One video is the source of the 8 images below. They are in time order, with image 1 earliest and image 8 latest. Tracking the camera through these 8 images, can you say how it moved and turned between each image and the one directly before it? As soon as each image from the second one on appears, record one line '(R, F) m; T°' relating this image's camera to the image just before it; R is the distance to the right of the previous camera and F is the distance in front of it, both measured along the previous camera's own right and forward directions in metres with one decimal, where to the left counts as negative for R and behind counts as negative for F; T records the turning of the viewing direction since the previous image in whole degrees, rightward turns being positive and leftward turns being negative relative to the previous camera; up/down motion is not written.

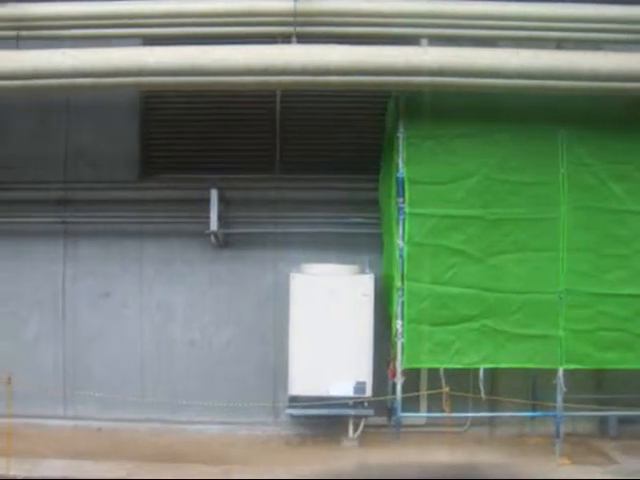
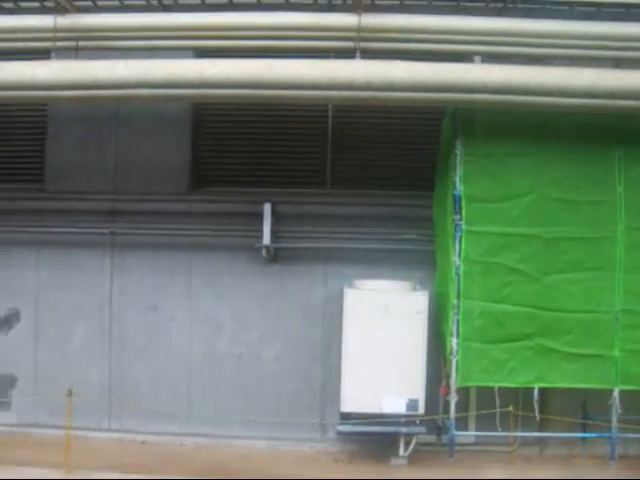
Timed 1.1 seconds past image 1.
(-0.4, 0.0) m; 0°
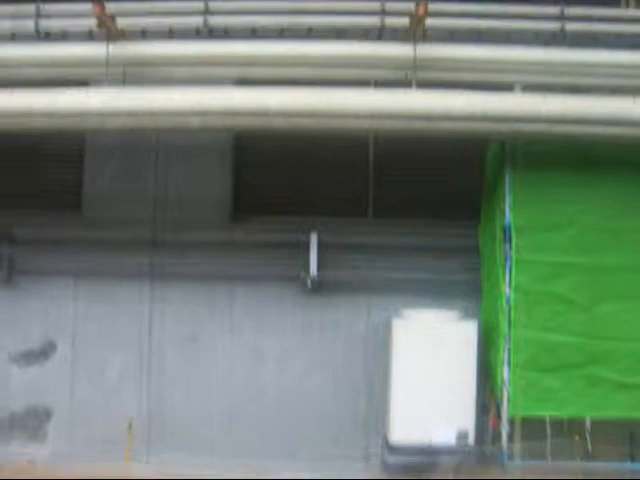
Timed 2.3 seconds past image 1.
(-0.6, 0.0) m; +2°
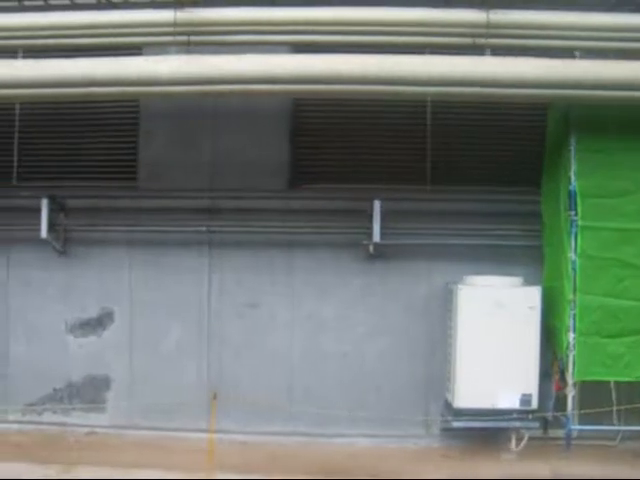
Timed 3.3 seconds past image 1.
(-0.6, 0.0) m; +1°
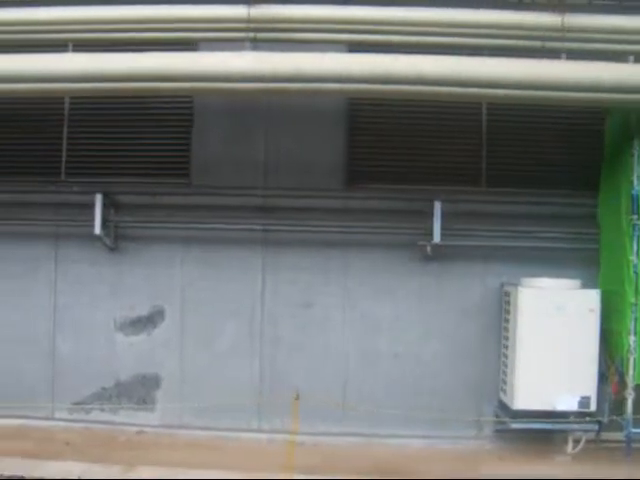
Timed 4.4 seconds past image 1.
(-0.7, 0.0) m; +2°
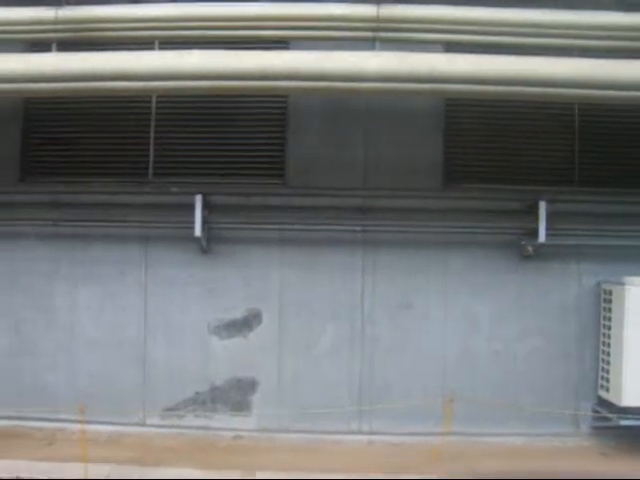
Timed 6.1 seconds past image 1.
(-1.3, +0.1) m; +4°
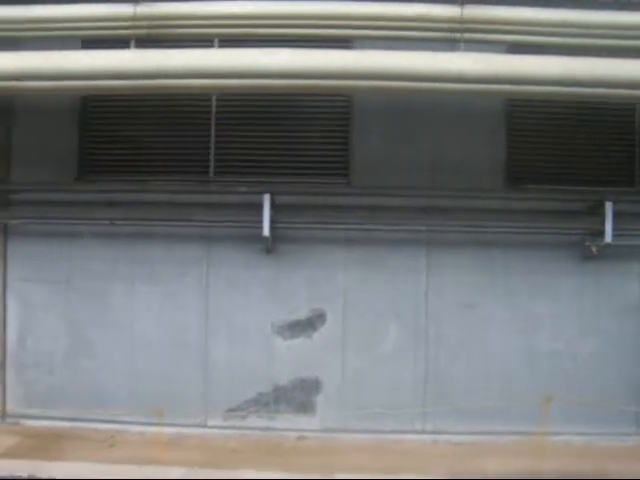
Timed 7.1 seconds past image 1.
(-0.8, 0.0) m; +2°
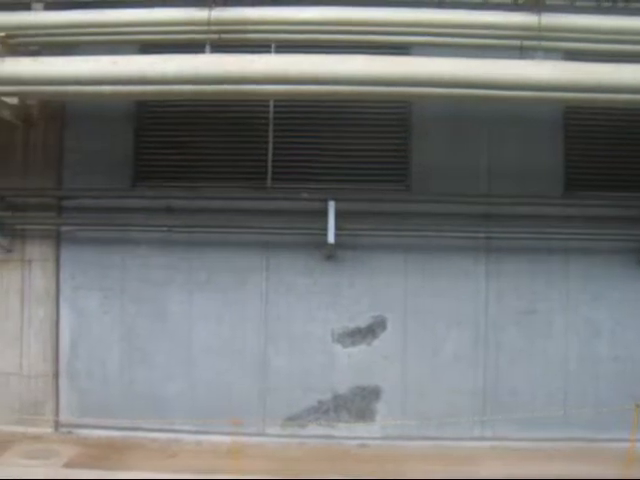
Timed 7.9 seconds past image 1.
(-0.7, 0.0) m; +2°
